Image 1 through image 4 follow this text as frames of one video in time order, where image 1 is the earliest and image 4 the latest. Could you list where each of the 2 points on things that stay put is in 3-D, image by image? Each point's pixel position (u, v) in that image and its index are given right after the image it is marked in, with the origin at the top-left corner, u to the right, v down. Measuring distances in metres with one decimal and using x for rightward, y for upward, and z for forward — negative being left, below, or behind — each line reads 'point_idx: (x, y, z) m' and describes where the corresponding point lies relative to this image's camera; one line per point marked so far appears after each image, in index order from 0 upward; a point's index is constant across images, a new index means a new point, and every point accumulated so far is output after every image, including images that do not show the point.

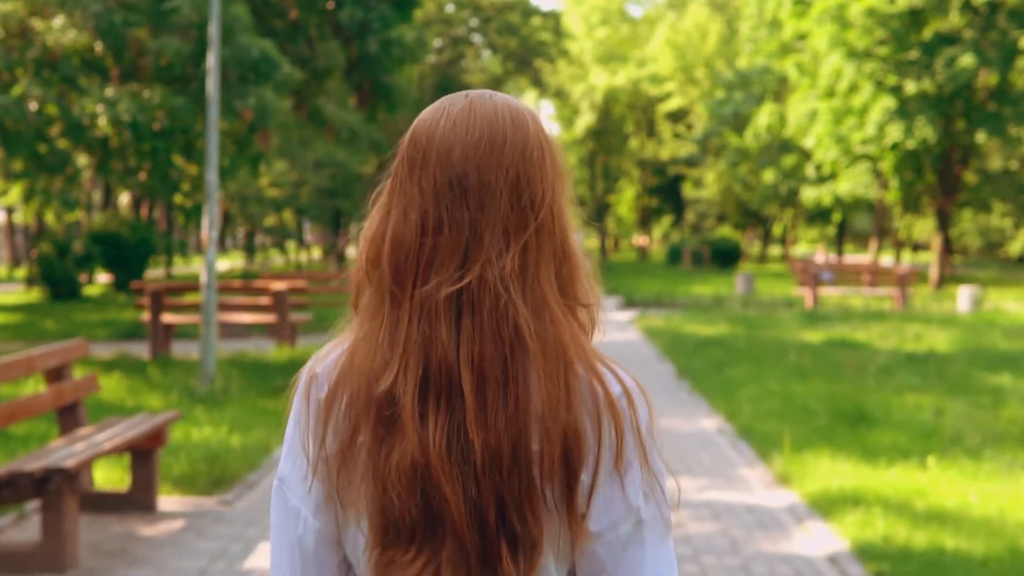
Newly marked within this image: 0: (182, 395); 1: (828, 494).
0: (-2.9, -1.0, +10.5) m
1: (+1.8, -1.2, +6.8) m
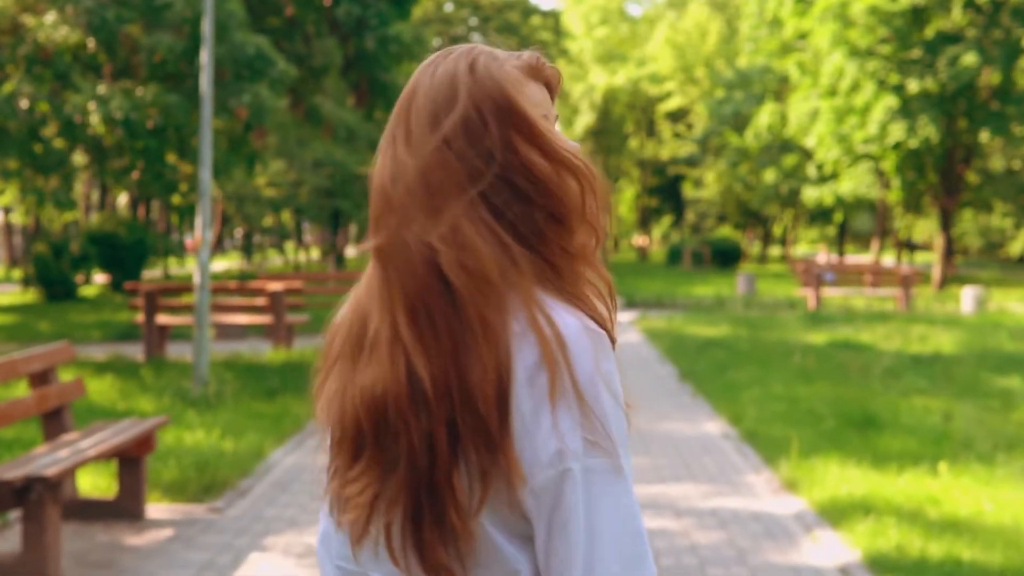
0: (-2.9, -1.0, +10.3) m
1: (+1.8, -1.2, +6.6) m
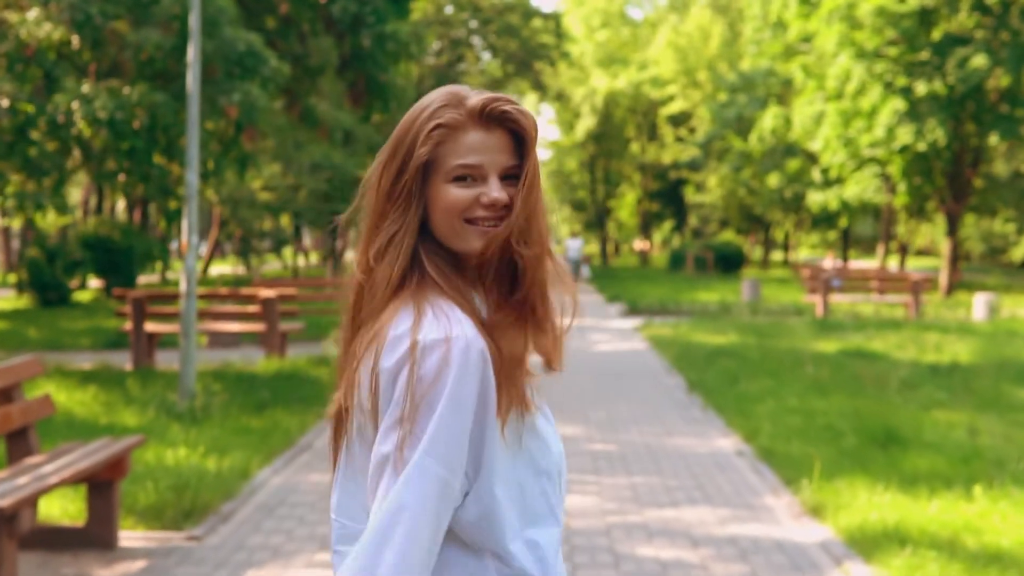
0: (-2.9, -1.0, +9.8) m
1: (+1.8, -1.2, +6.1) m
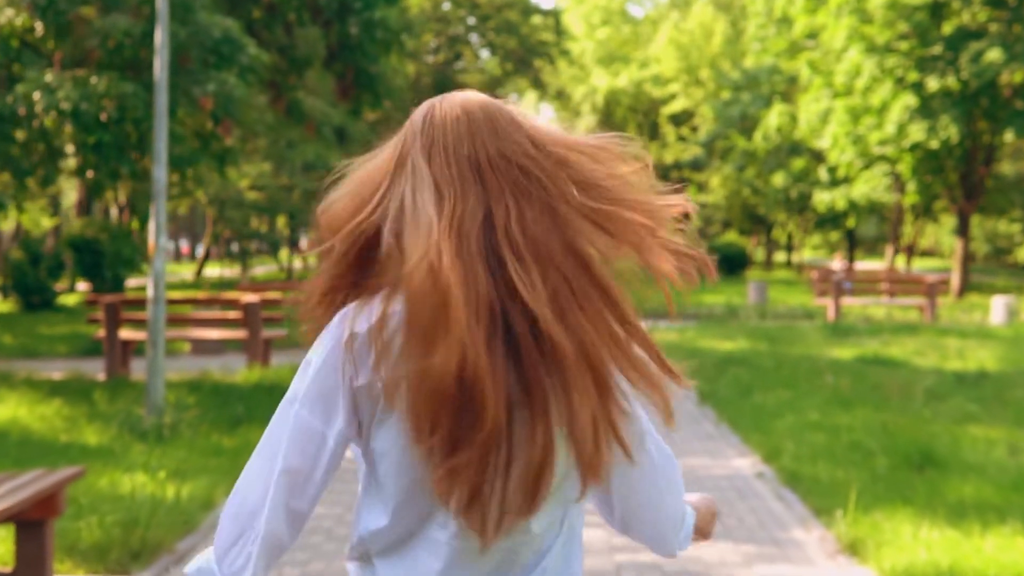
0: (-3.0, -1.1, +9.0) m
1: (+1.8, -1.3, +5.3) m
